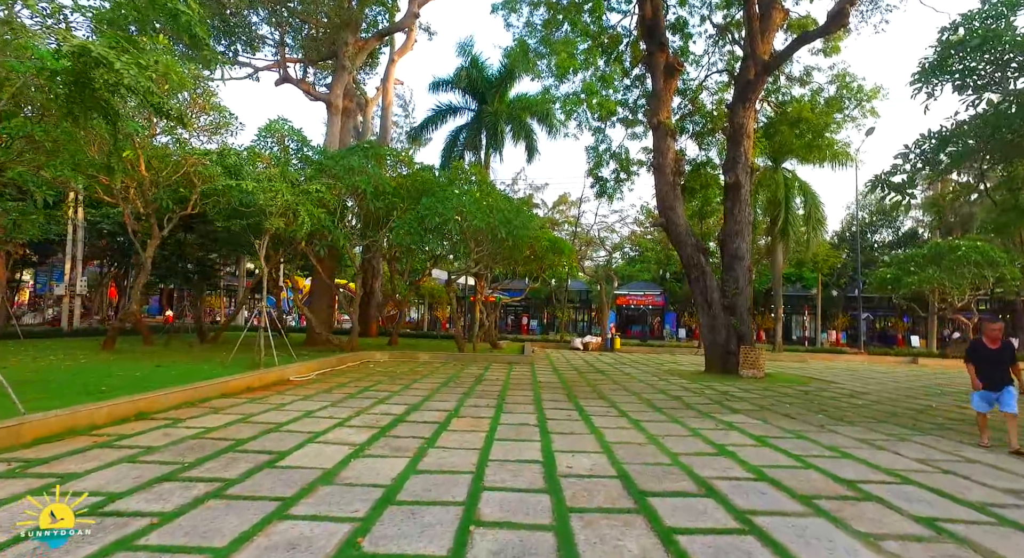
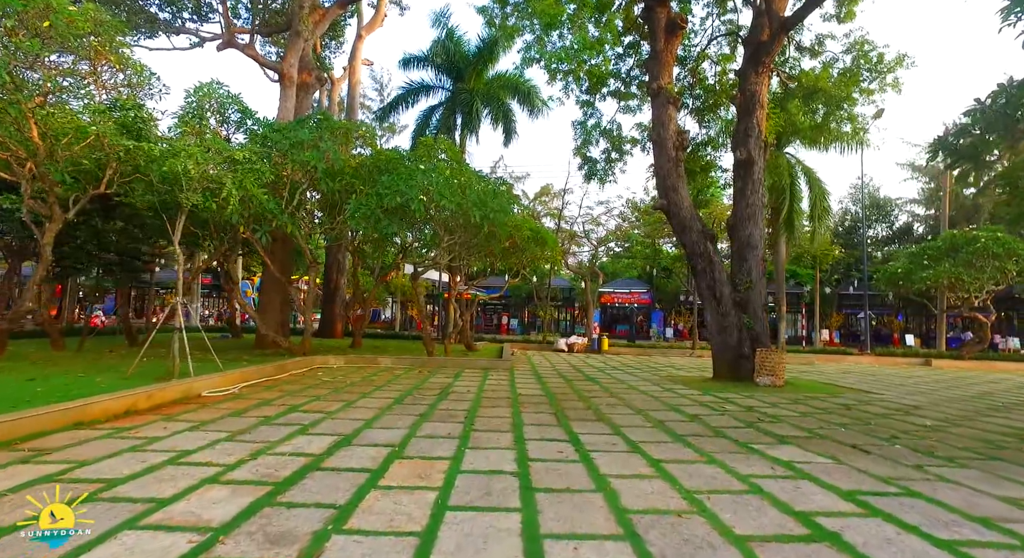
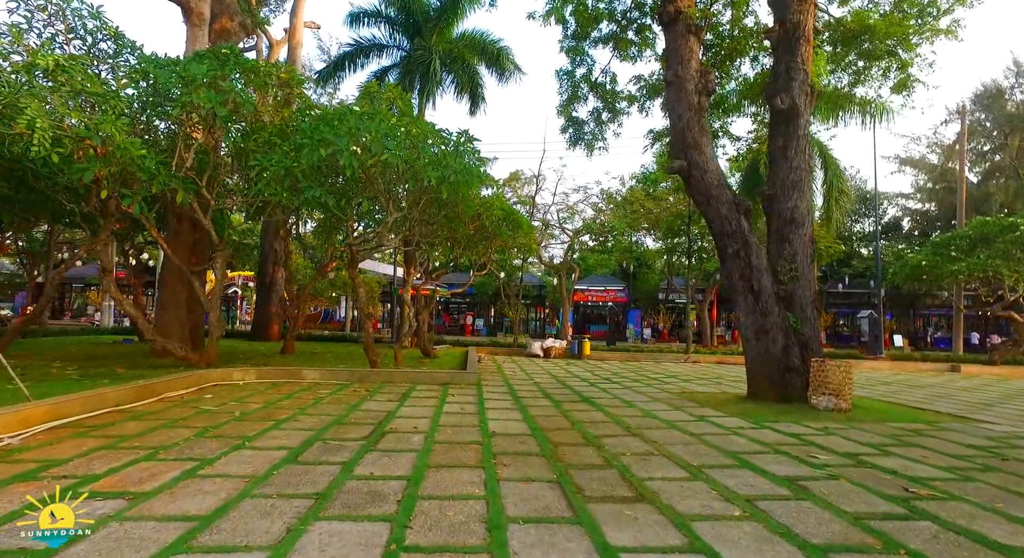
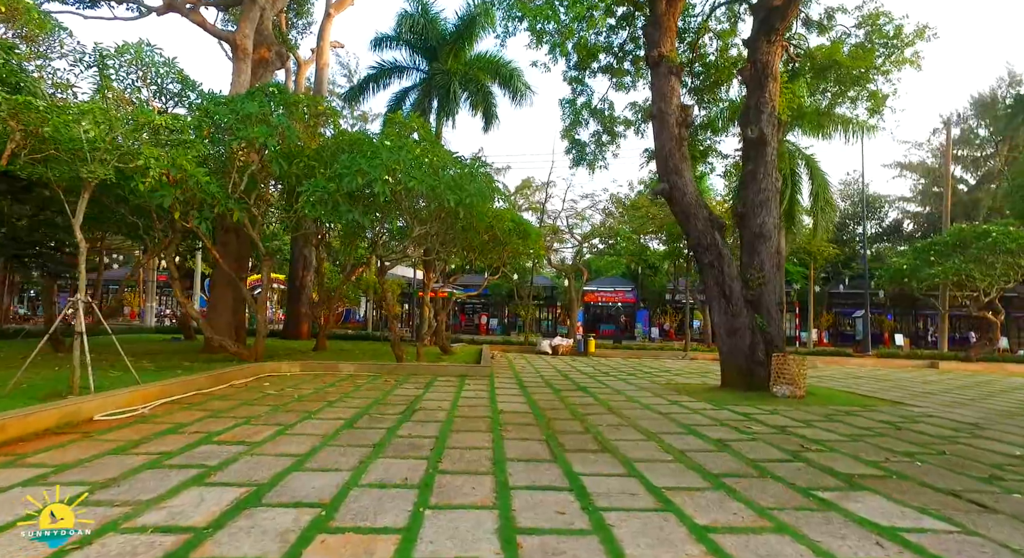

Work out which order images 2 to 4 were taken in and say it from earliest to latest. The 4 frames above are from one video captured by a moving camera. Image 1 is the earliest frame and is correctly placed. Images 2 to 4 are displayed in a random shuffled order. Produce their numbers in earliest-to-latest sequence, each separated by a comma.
2, 4, 3
